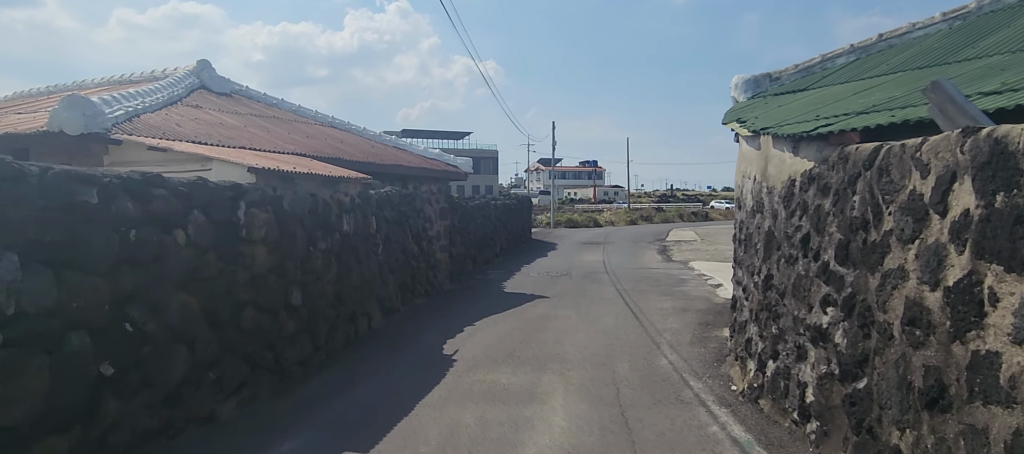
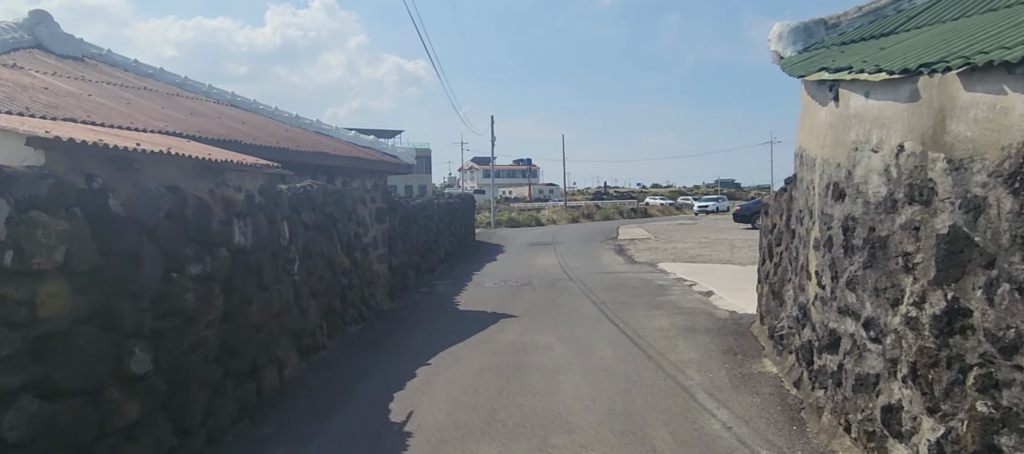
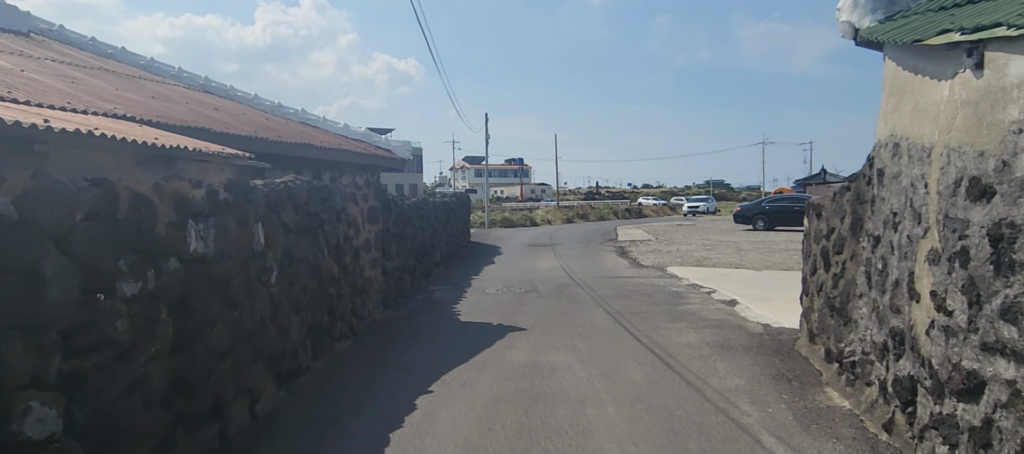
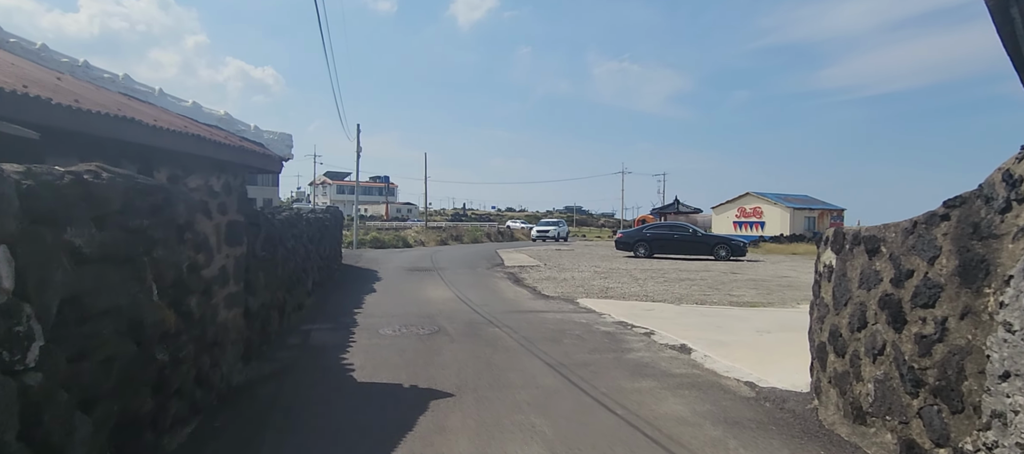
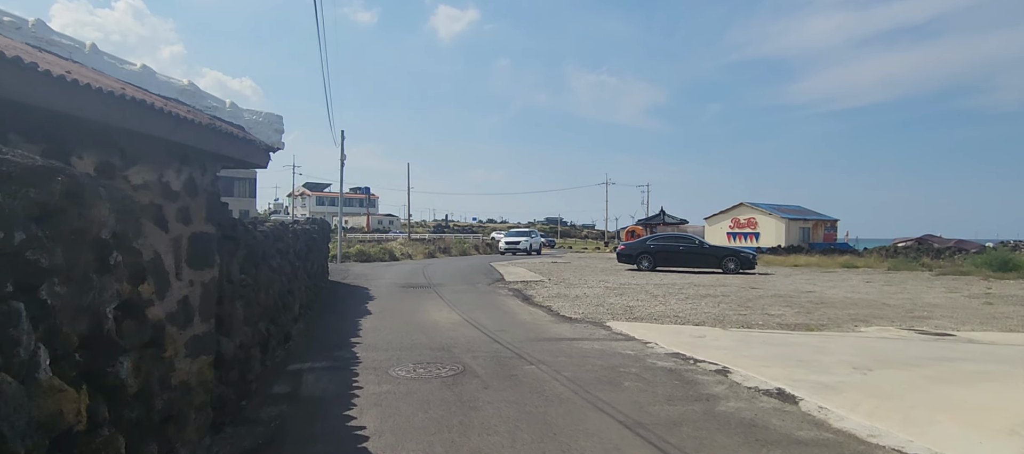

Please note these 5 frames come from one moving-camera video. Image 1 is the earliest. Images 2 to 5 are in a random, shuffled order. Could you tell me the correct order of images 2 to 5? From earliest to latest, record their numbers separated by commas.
2, 3, 4, 5
